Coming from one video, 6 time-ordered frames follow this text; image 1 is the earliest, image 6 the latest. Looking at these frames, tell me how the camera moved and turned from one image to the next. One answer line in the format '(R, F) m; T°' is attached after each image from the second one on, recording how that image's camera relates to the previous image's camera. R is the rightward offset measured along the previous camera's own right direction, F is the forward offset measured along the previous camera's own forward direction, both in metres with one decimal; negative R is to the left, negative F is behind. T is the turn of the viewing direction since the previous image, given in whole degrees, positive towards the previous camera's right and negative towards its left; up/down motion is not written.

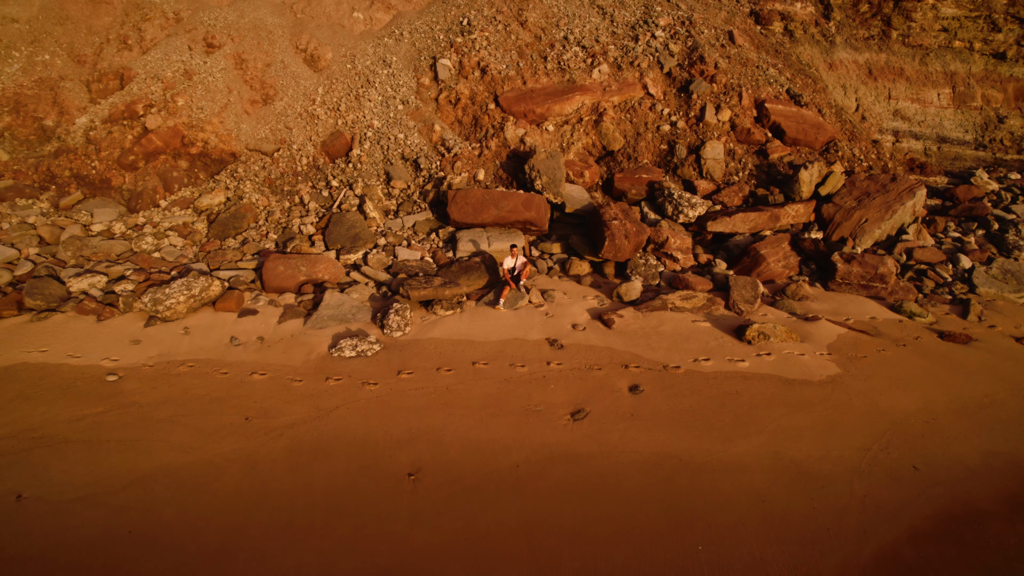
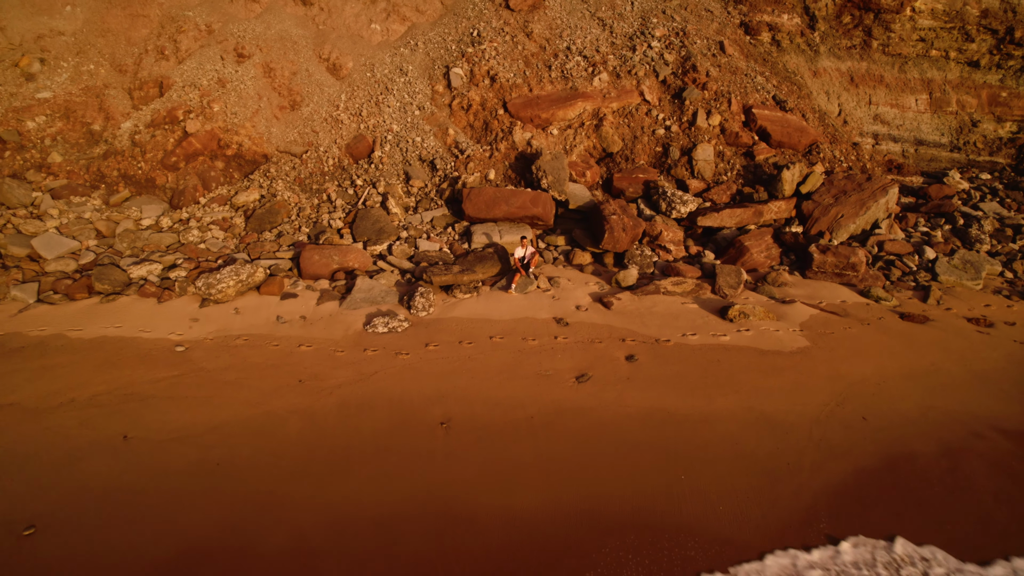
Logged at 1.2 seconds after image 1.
(-0.1, -0.6) m; 0°
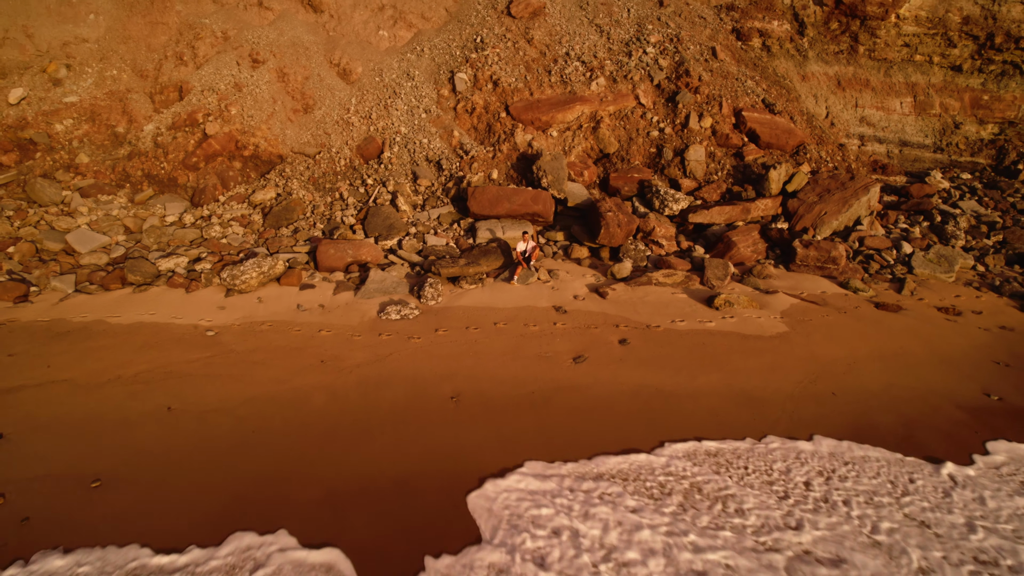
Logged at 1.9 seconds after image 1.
(0.0, -0.4) m; 0°
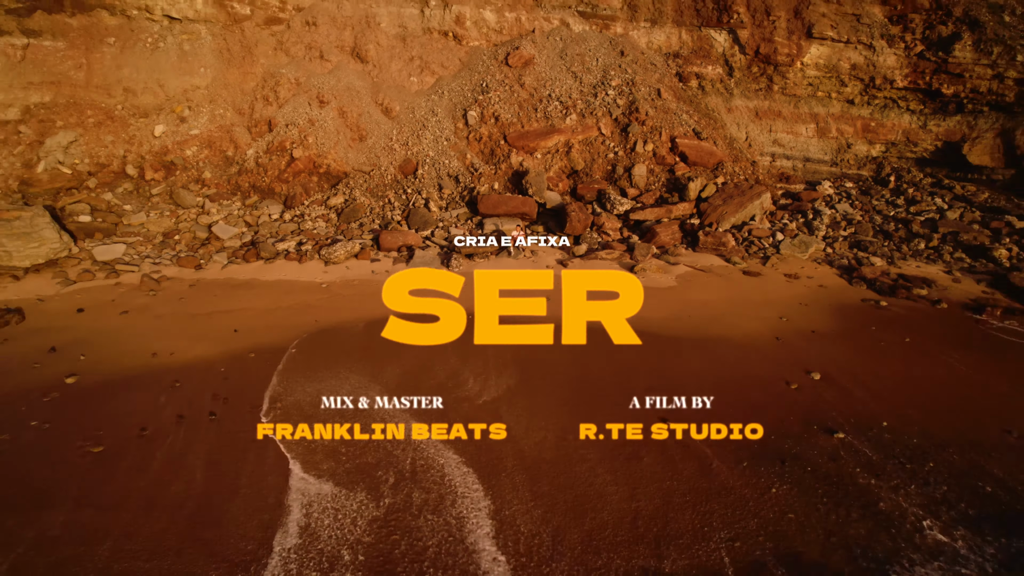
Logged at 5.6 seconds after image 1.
(+0.1, -3.1) m; 0°
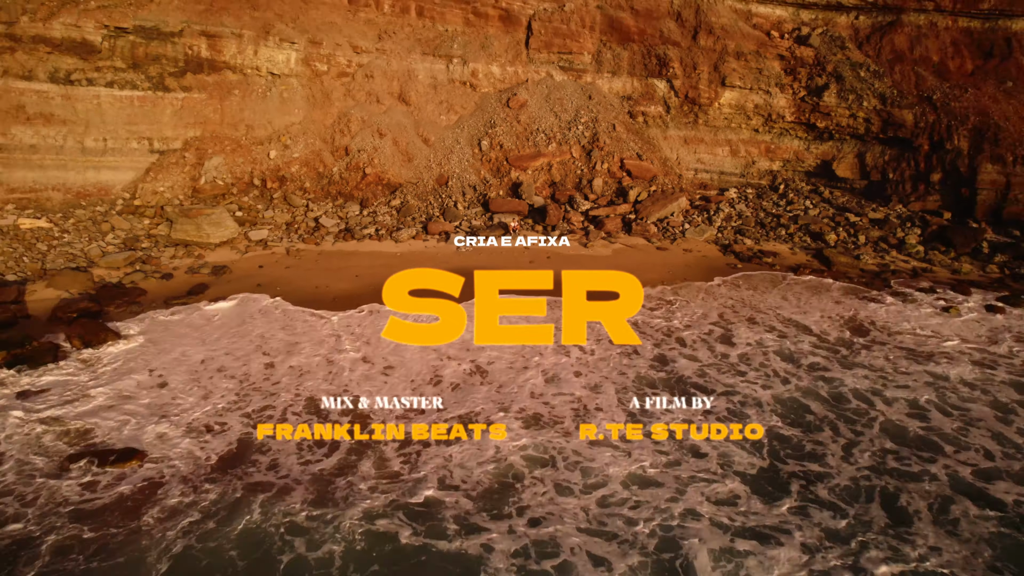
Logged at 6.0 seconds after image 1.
(0.0, -5.1) m; 0°
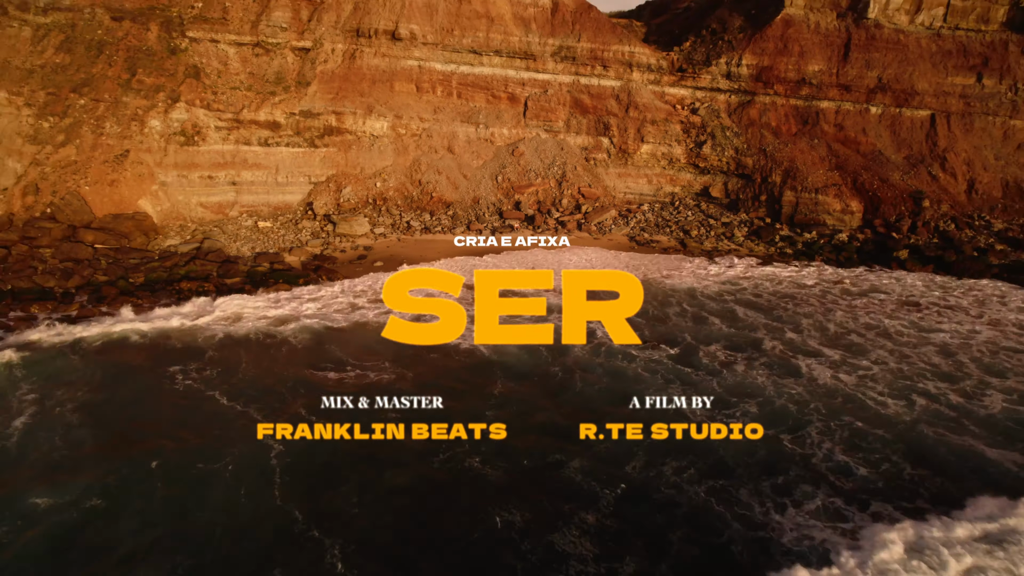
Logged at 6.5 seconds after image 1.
(-0.2, -11.5) m; 0°
